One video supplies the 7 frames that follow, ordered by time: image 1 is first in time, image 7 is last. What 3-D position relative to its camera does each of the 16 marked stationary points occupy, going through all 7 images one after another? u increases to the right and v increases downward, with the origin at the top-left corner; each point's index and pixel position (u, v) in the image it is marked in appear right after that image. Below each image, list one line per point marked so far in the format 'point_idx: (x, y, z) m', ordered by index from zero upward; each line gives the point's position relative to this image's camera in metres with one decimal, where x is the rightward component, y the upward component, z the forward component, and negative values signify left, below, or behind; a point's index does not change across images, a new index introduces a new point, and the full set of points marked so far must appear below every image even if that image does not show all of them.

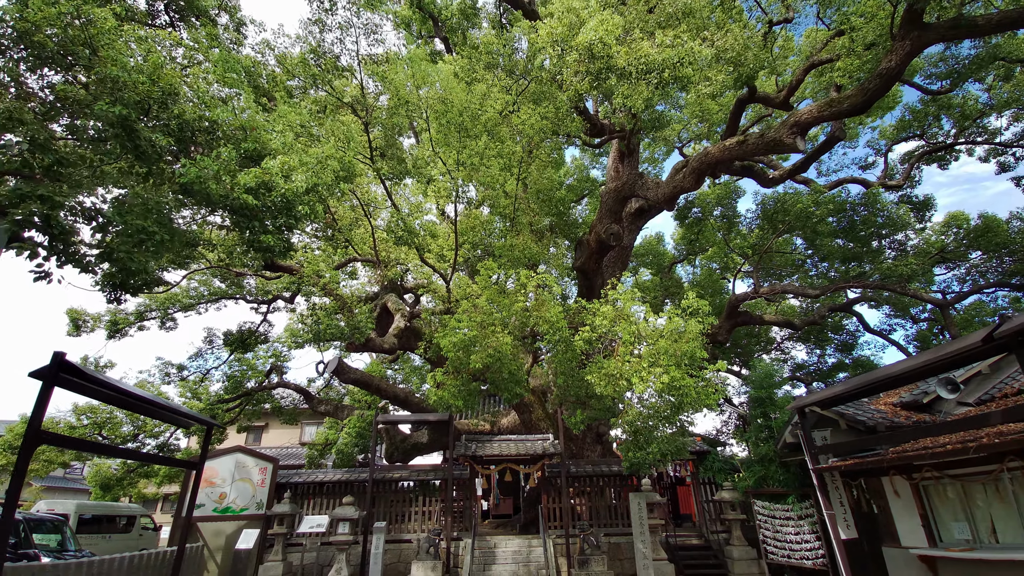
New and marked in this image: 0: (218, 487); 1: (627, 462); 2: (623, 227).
0: (-6.7, -4.5, +10.1) m
1: (+2.1, -3.2, +8.2) m
2: (+2.7, +1.5, +10.9) m
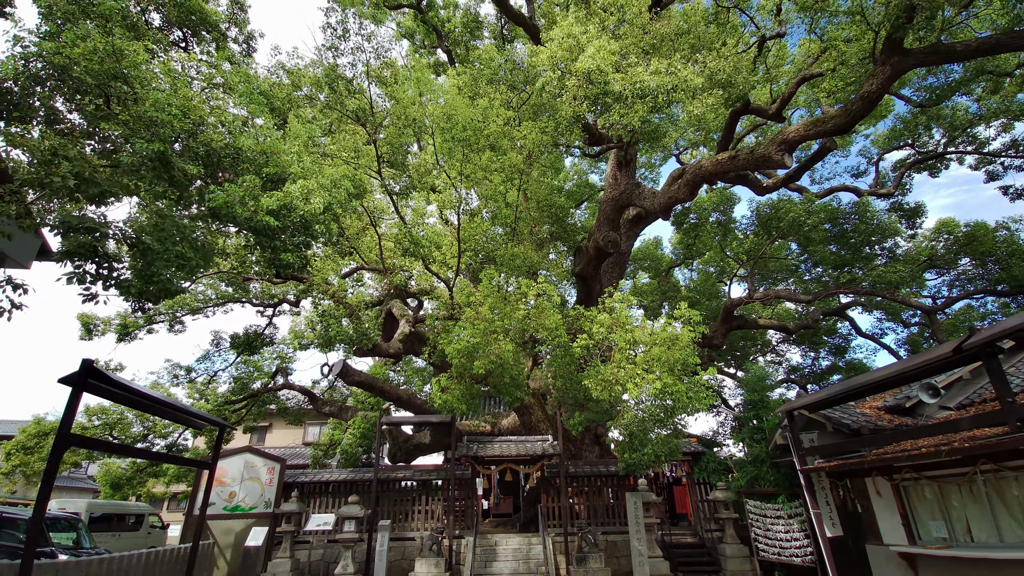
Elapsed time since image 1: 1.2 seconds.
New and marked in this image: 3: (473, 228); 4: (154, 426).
0: (-6.7, -4.7, +10.4) m
1: (+2.1, -3.4, +8.5) m
2: (+2.8, +1.4, +11.2) m
3: (-0.8, +1.3, +9.2) m
4: (-10.1, -3.9, +12.5) m
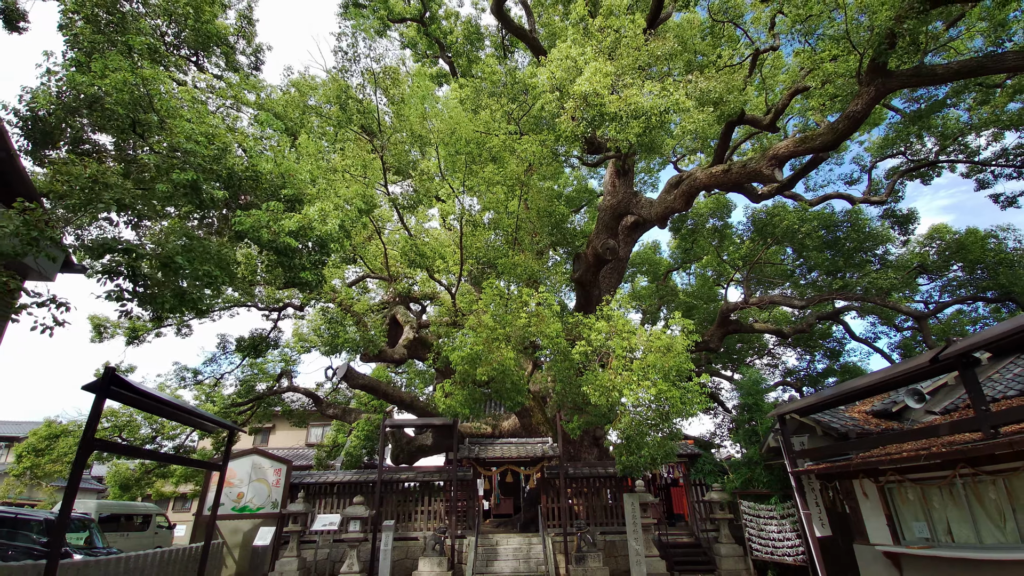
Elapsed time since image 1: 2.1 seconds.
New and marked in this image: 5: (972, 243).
0: (-6.7, -4.8, +10.7) m
1: (+2.2, -3.5, +8.8) m
2: (+2.8, +1.2, +11.5) m
3: (-0.8, +1.2, +9.4) m
4: (-10.1, -4.0, +12.8) m
5: (+12.6, +1.2, +12.2) m
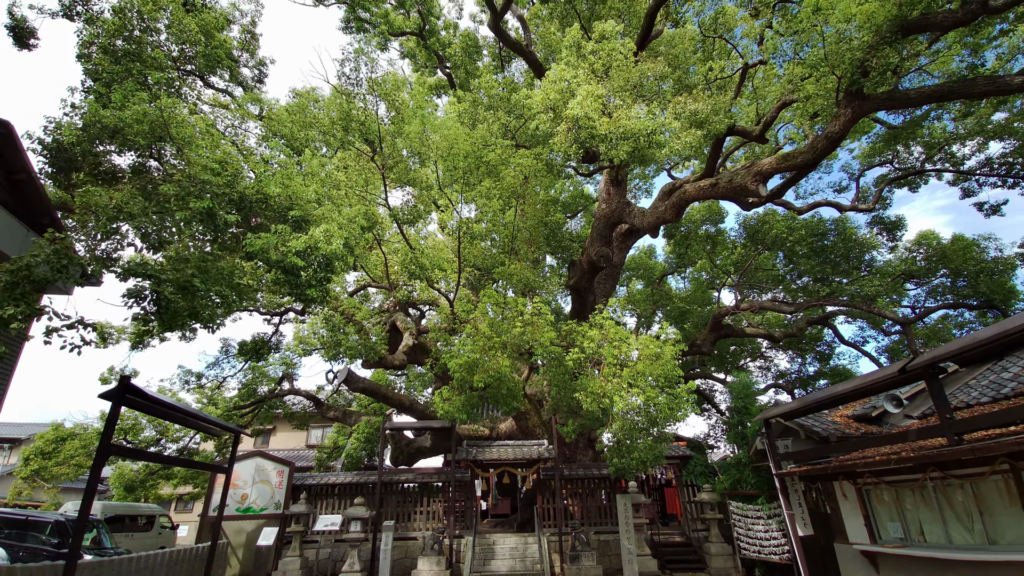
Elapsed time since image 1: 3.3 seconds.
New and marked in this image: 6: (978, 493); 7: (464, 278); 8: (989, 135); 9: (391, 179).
0: (-6.7, -5.0, +11.0) m
1: (+2.1, -3.7, +9.1) m
2: (+2.7, +1.0, +11.8) m
3: (-0.9, +1.0, +9.7) m
4: (-10.2, -4.2, +13.0) m
5: (+12.5, +1.0, +12.6) m
6: (+6.0, -2.7, +5.7) m
7: (-1.1, +0.3, +10.4) m
8: (+12.8, +4.1, +11.9) m
9: (-2.6, +2.3, +9.3) m
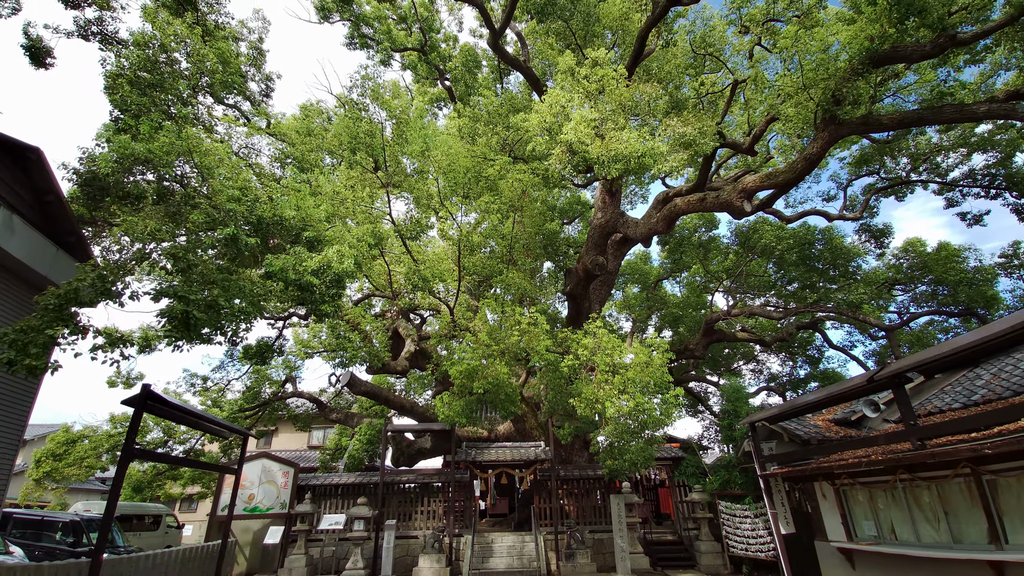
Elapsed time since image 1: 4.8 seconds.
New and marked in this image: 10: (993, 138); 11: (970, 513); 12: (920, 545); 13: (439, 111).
0: (-6.8, -5.2, +11.4) m
1: (+2.0, -3.9, +9.5) m
2: (+2.6, +0.9, +12.2) m
3: (-0.9, +0.8, +10.1) m
4: (-10.3, -4.4, +13.4) m
5: (+12.5, +0.8, +13.0) m
6: (+6.0, -2.9, +6.1) m
7: (-1.2, +0.1, +10.8) m
8: (+12.8, +3.9, +12.4) m
9: (-2.6, +2.1, +9.7) m
10: (+13.2, +4.1, +12.1) m
11: (+6.0, -2.9, +5.8) m
12: (+5.8, -3.6, +6.2) m
13: (-2.4, +5.9, +14.7) m
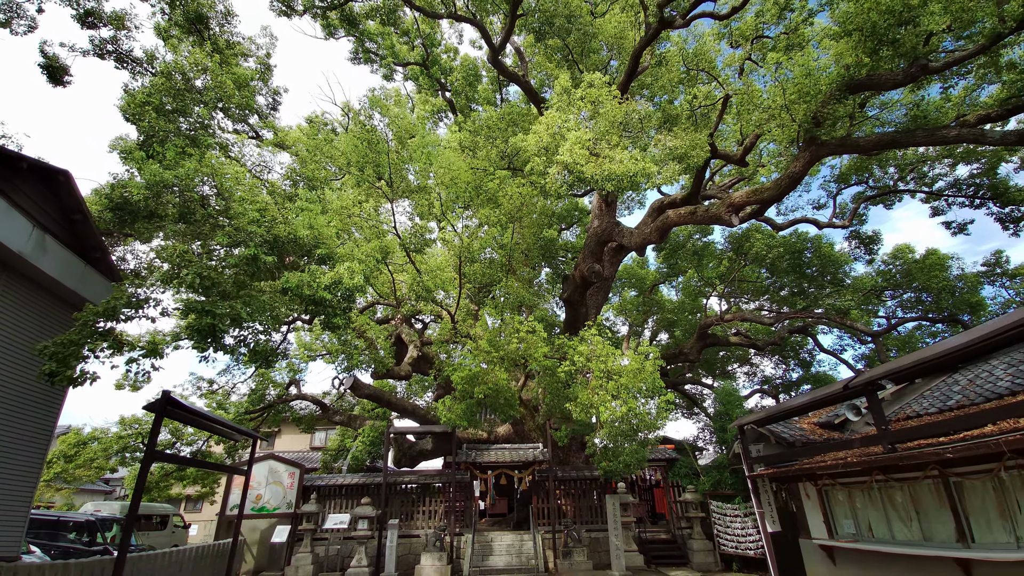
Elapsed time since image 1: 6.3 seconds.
0: (-6.8, -5.3, +11.7) m
1: (+2.0, -4.1, +9.9) m
2: (+2.6, +0.7, +12.6) m
3: (-0.9, +0.6, +10.5) m
4: (-10.3, -4.5, +13.8) m
5: (+12.5, +0.7, +13.4) m
6: (+5.9, -3.0, +6.5) m
7: (-1.2, -0.1, +11.2) m
8: (+12.8, +3.7, +12.8) m
9: (-2.6, +1.9, +10.1) m
10: (+13.2, +3.9, +12.5) m
11: (+6.0, -3.1, +6.2) m
12: (+5.7, -3.8, +6.6) m
13: (-2.4, +5.7, +15.1) m
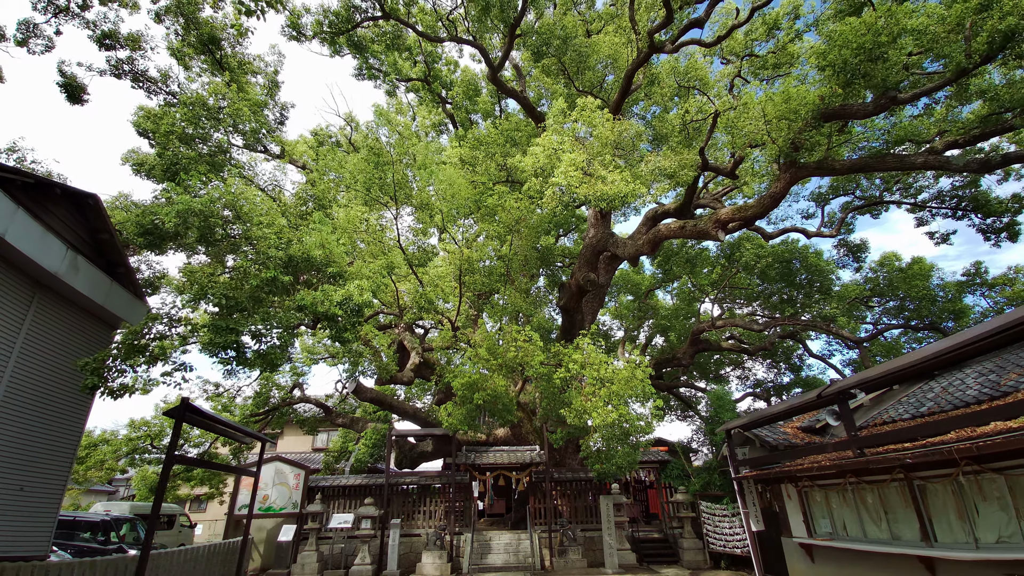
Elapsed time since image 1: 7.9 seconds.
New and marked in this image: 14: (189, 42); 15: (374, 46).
0: (-6.9, -5.5, +12.2) m
1: (+2.0, -4.3, +10.3) m
2: (+2.6, +0.4, +13.0) m
3: (-1.0, +0.4, +10.9) m
4: (-10.3, -4.7, +14.2) m
5: (+12.4, +0.4, +13.9) m
6: (+5.9, -3.3, +7.0) m
7: (-1.2, -0.3, +11.6) m
8: (+12.7, +3.5, +13.3) m
9: (-2.7, +1.7, +10.6) m
10: (+13.1, +3.7, +13.0) m
11: (+5.9, -3.4, +6.6) m
12: (+5.7, -4.0, +7.1) m
13: (-2.5, +5.5, +15.5) m
14: (-7.1, +5.4, +9.7) m
15: (-4.1, +7.3, +13.2) m
